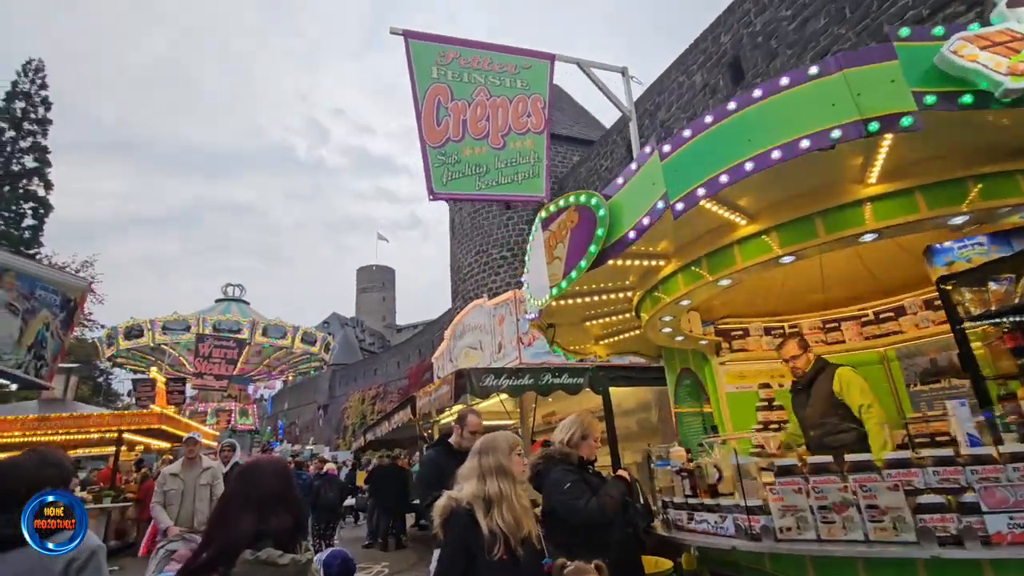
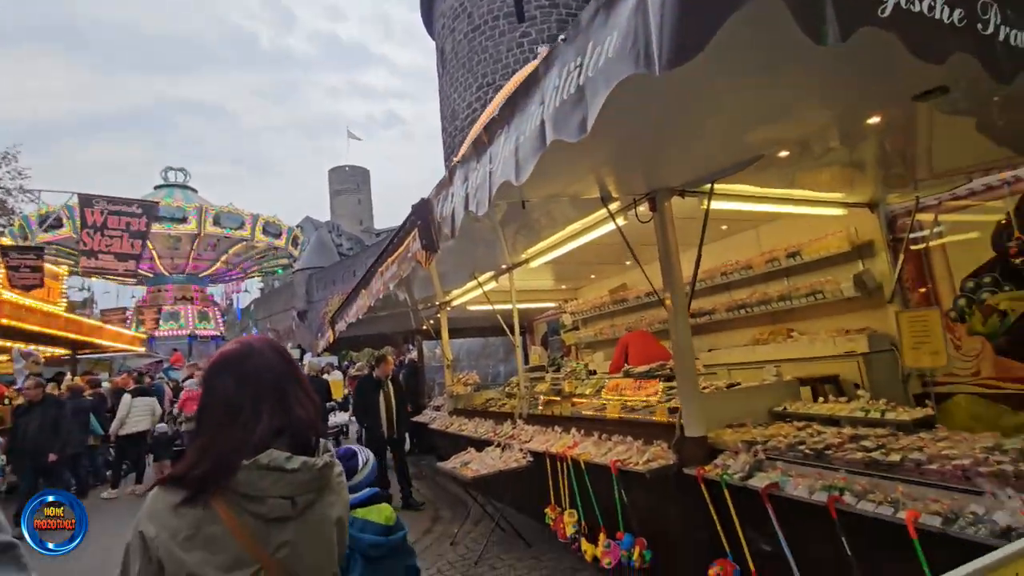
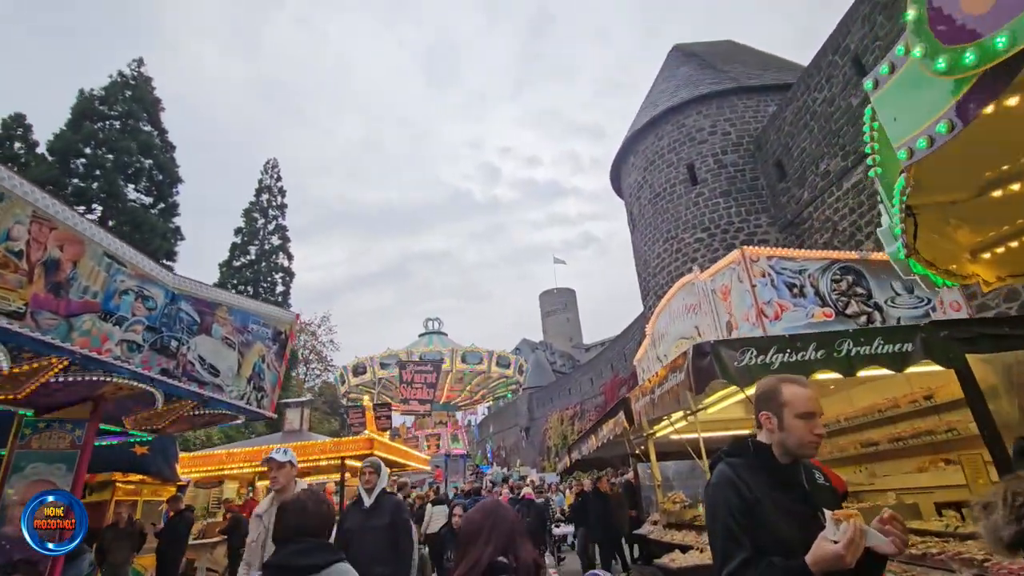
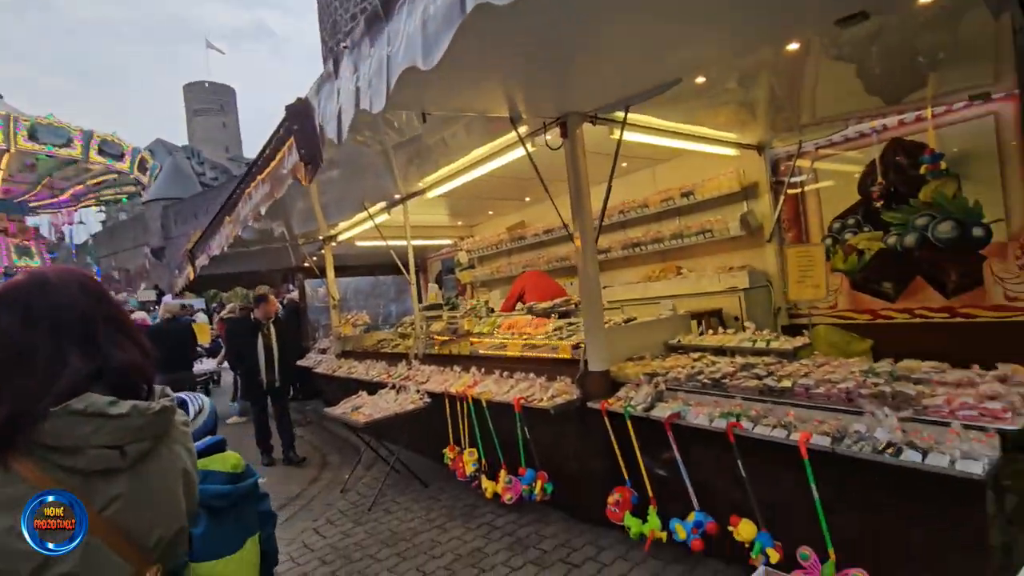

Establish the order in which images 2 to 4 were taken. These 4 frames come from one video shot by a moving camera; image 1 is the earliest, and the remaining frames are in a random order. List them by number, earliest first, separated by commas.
3, 2, 4
